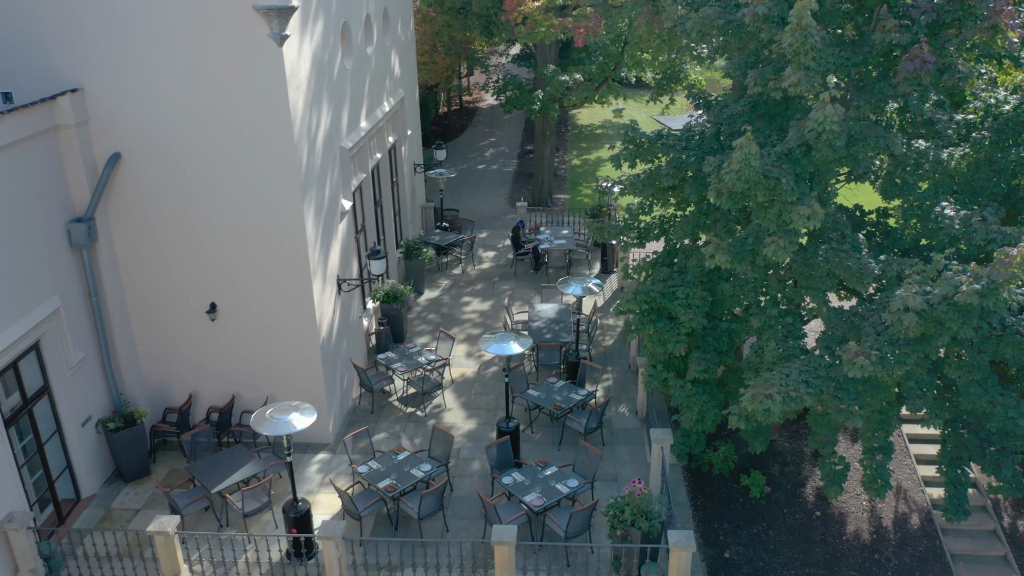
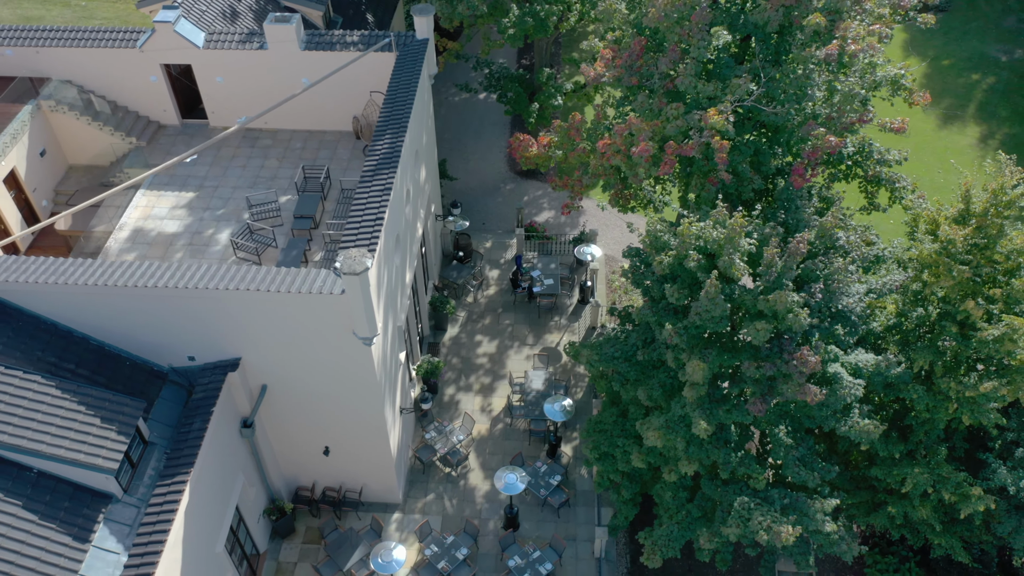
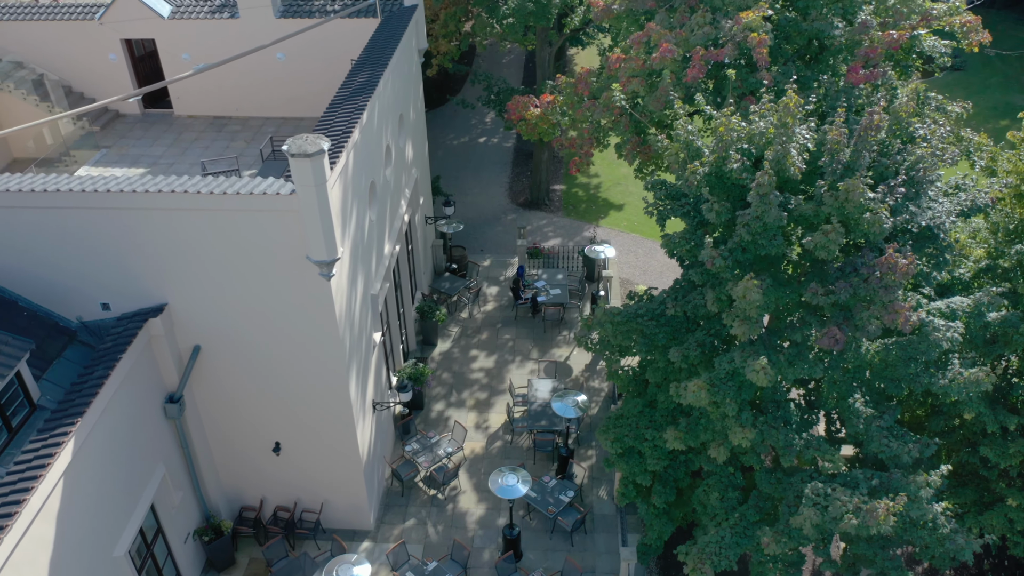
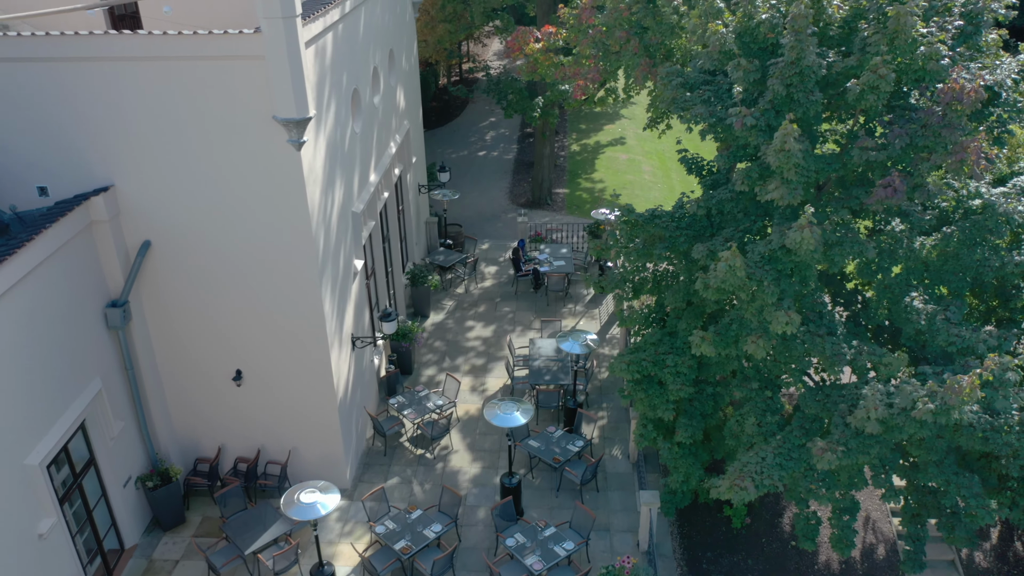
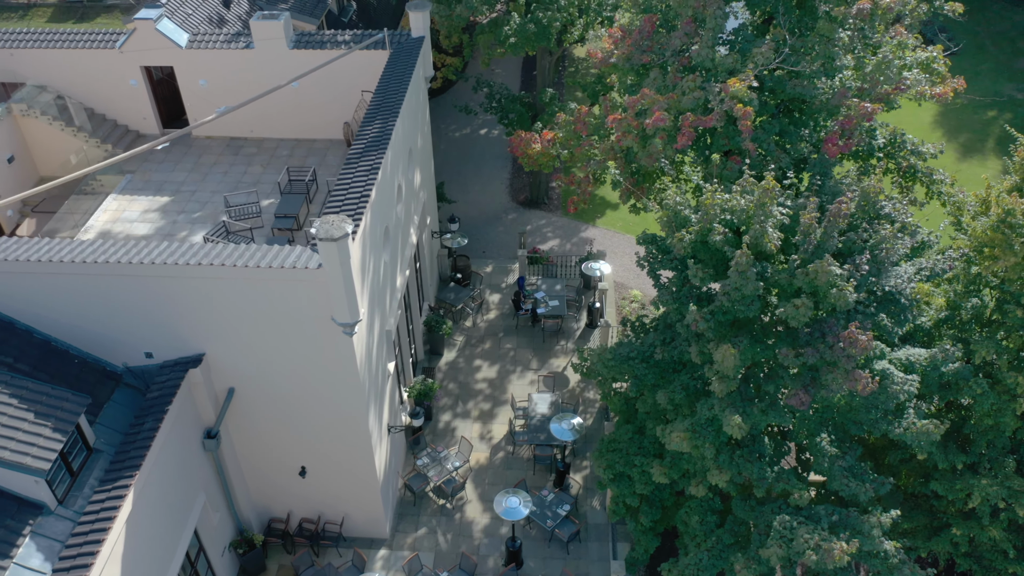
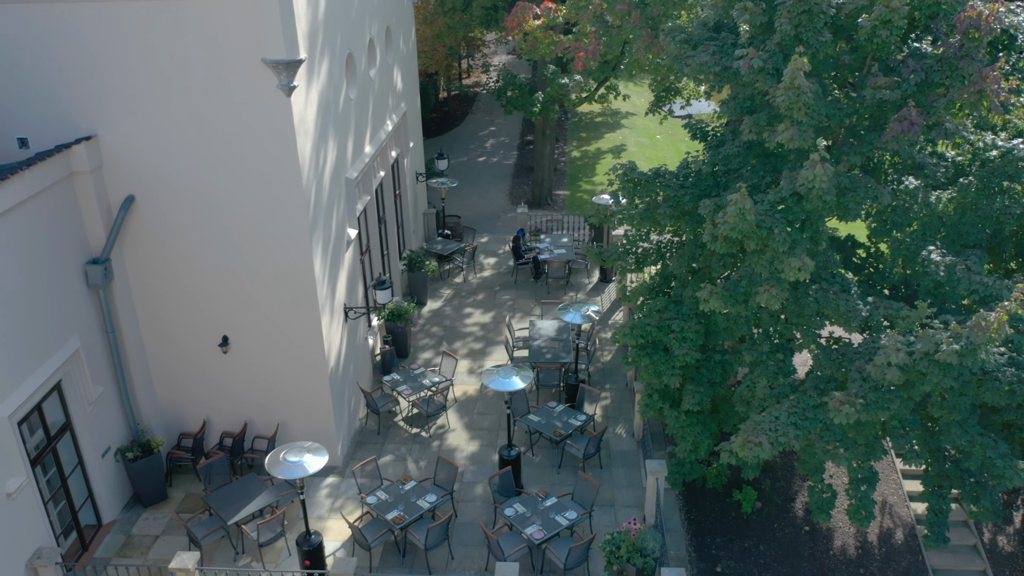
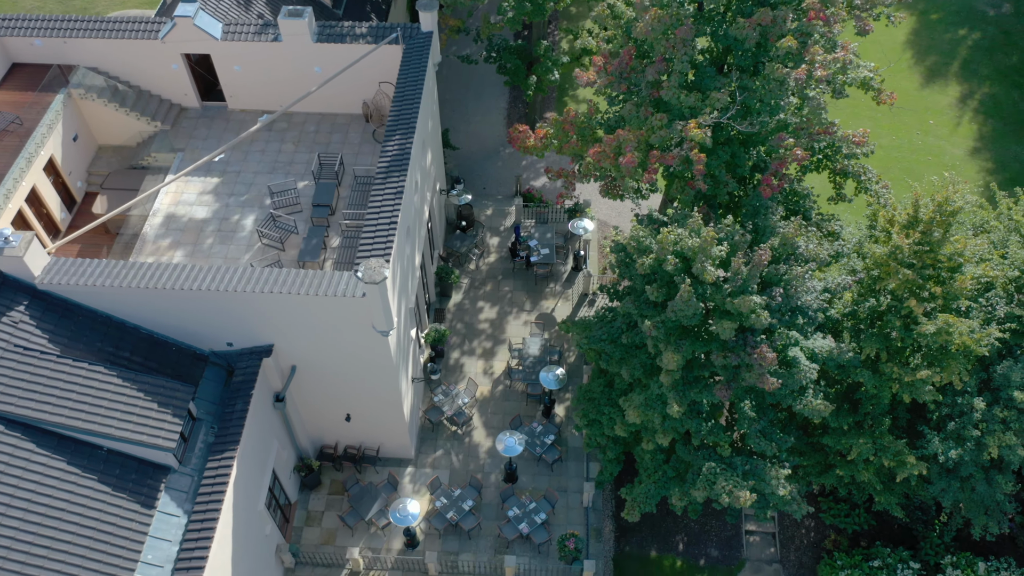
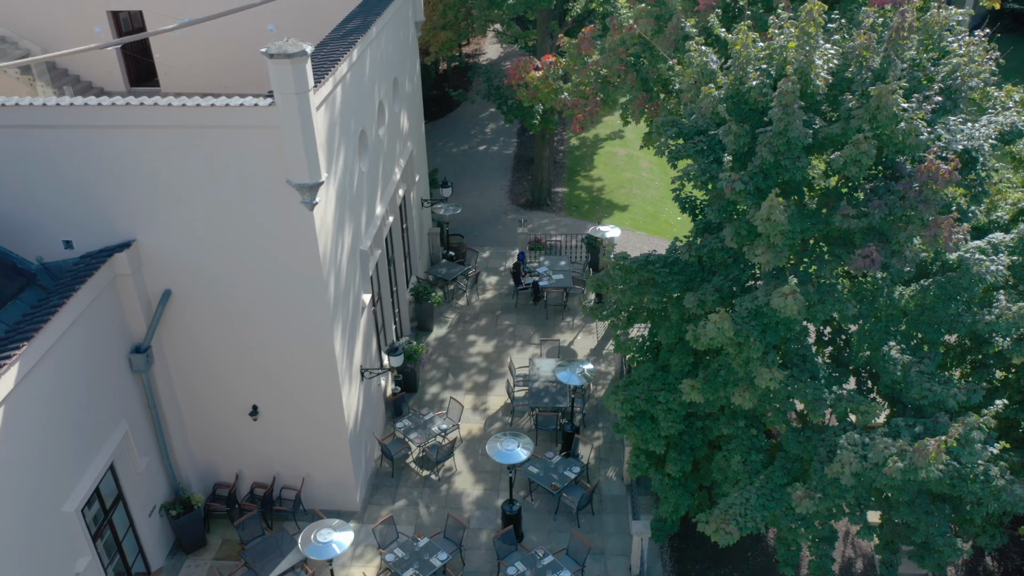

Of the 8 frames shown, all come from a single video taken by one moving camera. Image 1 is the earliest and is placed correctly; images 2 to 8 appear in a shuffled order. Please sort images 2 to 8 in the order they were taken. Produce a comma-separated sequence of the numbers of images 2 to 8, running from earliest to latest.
6, 4, 8, 3, 5, 2, 7
